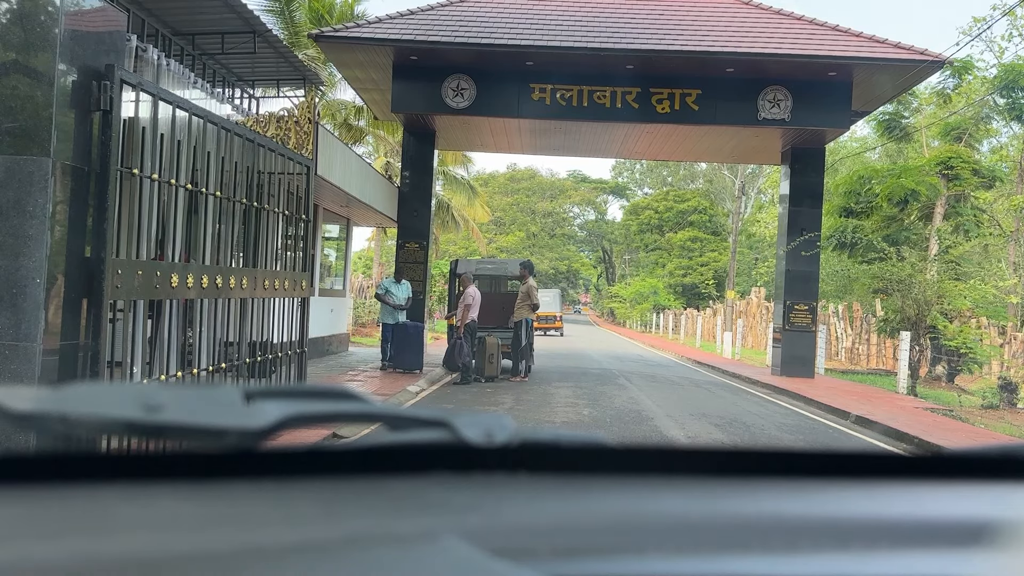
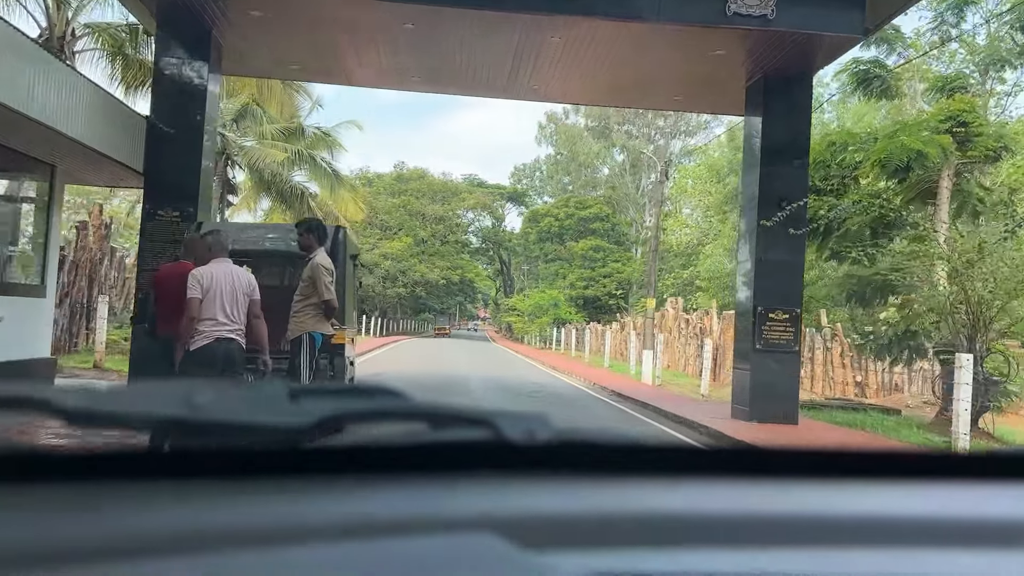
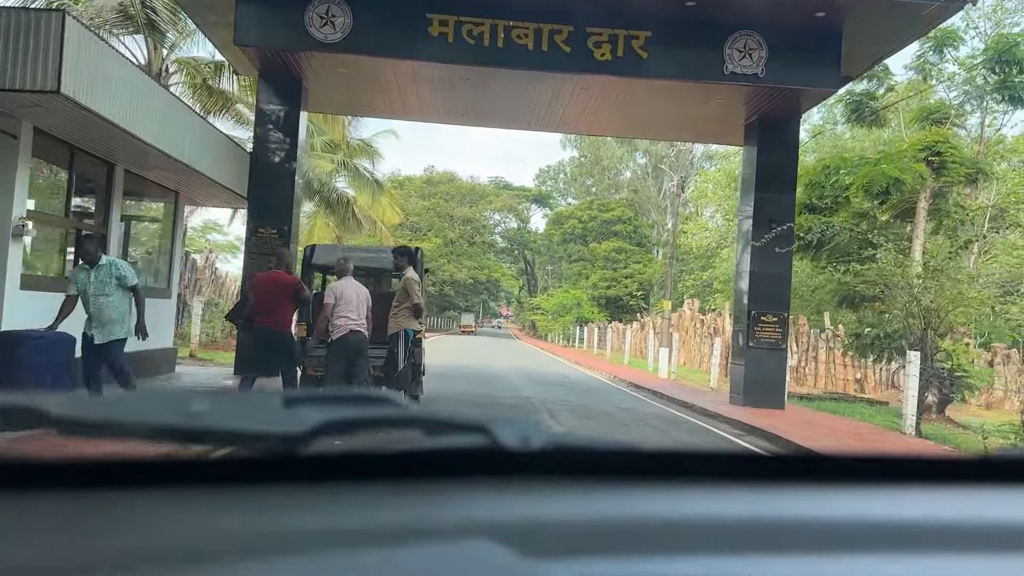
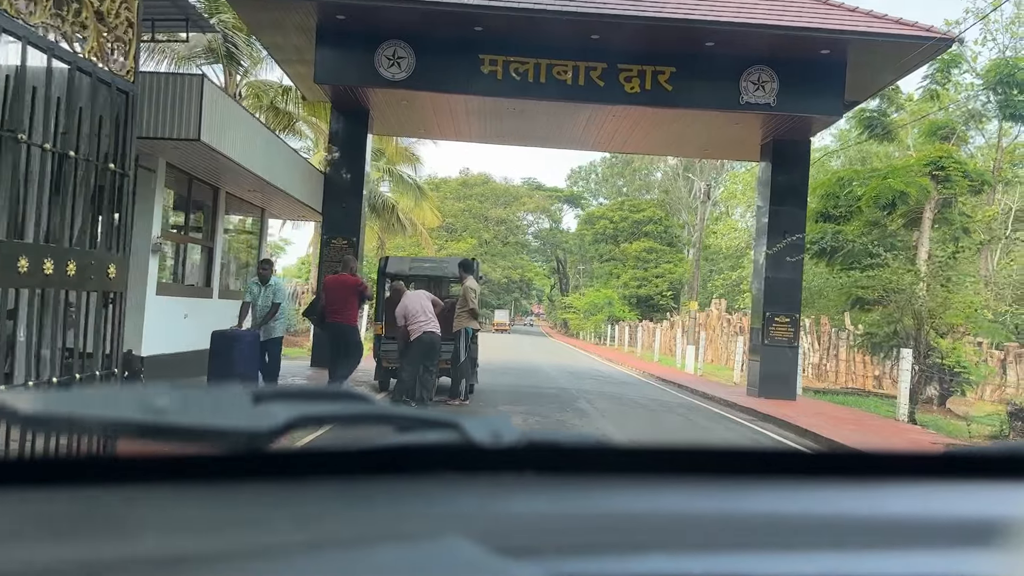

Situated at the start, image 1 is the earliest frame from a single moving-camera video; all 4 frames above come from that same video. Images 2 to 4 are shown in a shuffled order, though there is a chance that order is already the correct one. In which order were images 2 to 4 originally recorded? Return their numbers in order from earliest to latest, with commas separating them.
4, 3, 2
